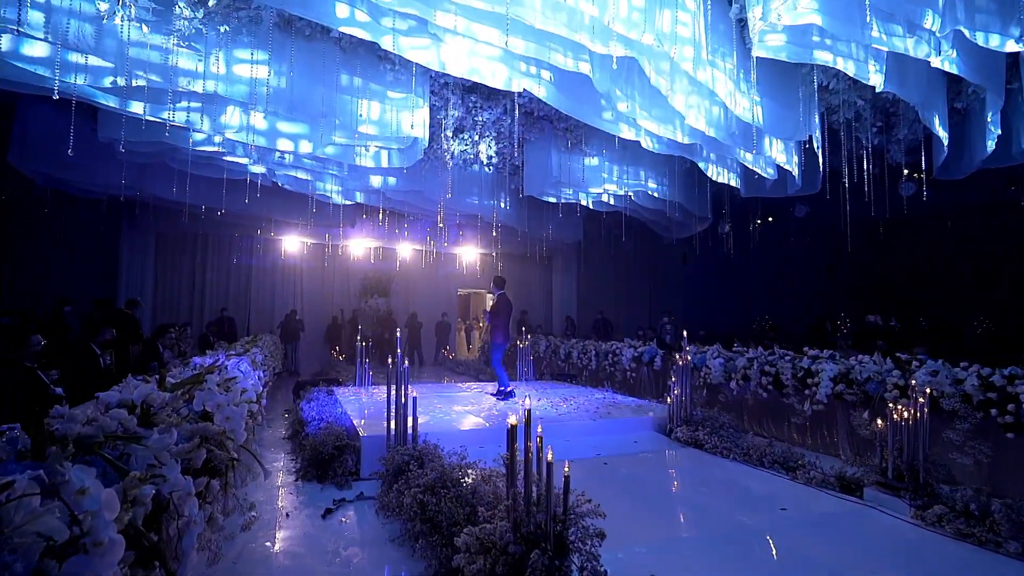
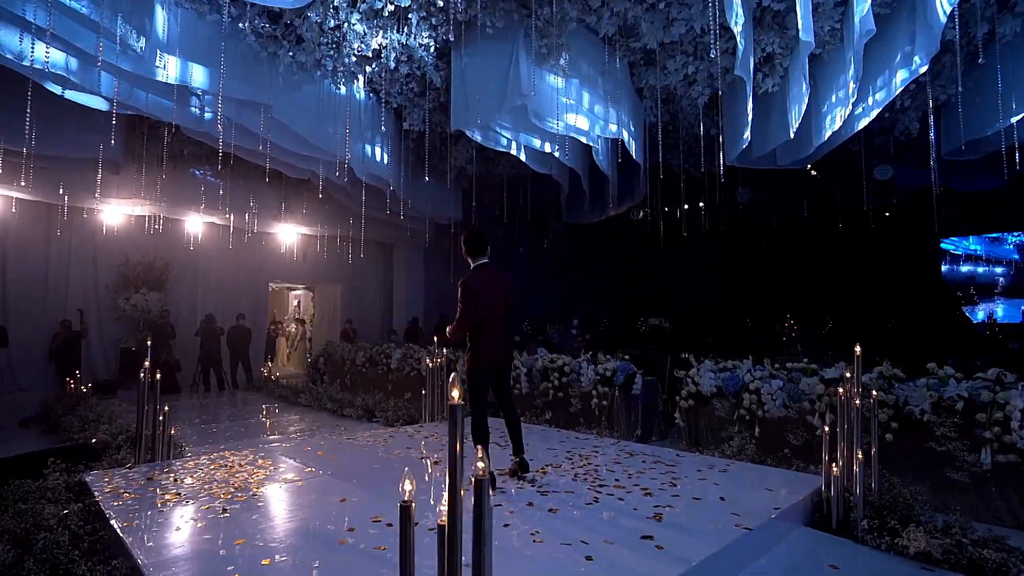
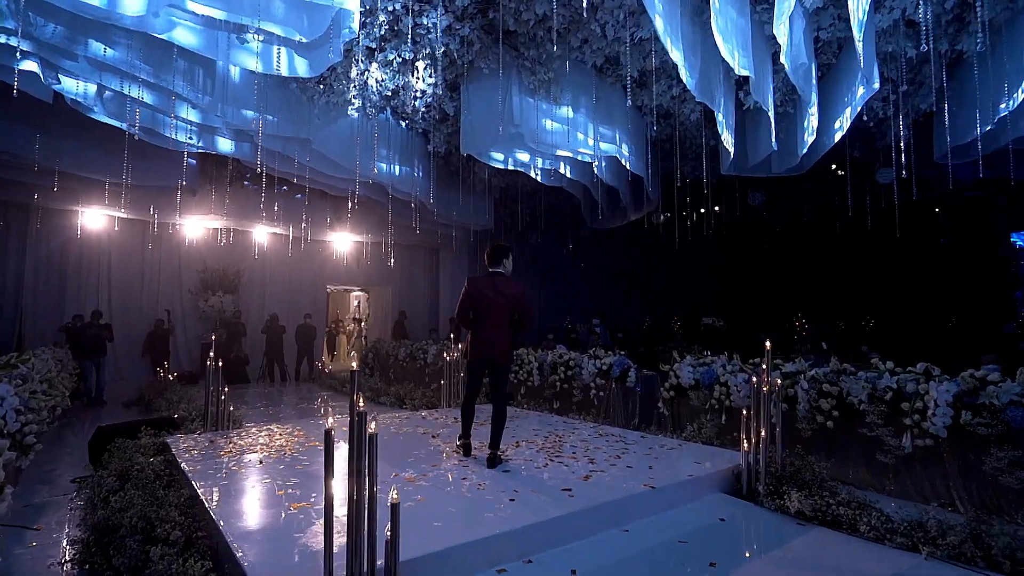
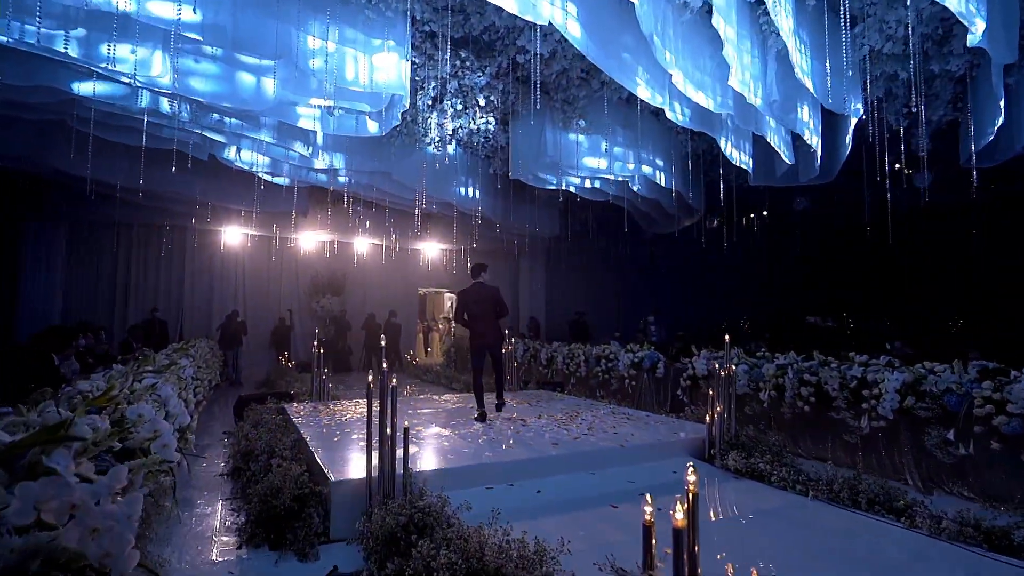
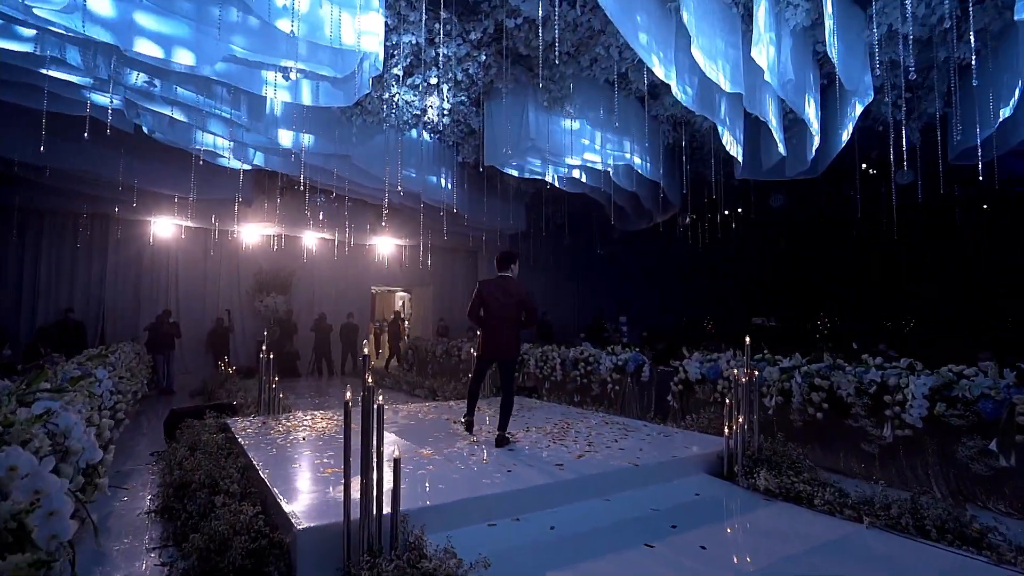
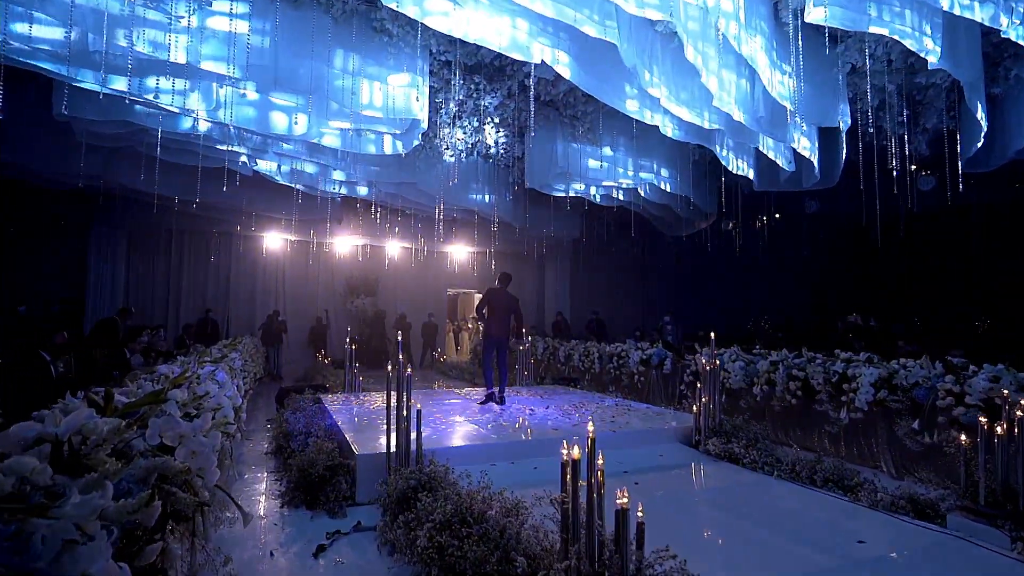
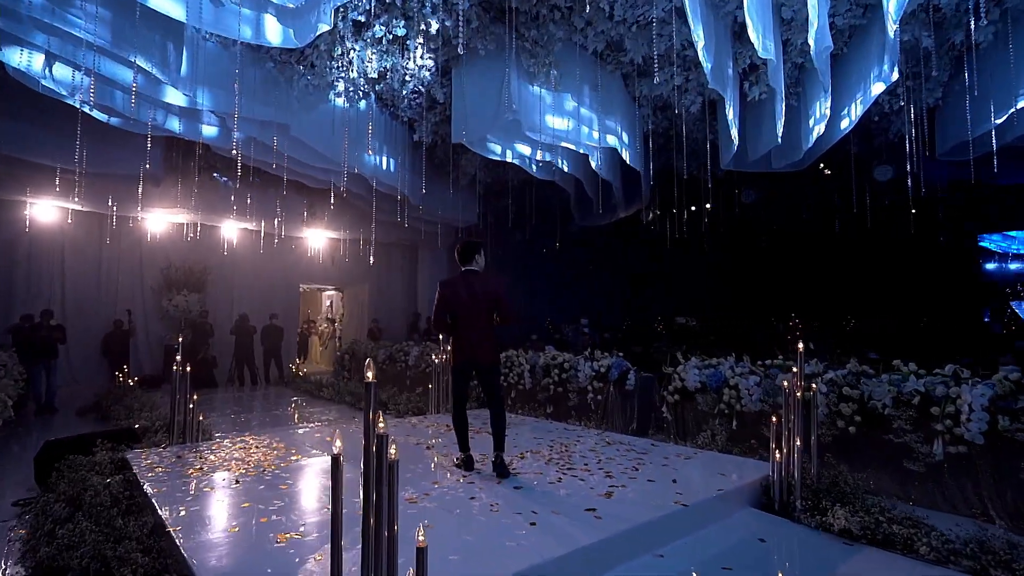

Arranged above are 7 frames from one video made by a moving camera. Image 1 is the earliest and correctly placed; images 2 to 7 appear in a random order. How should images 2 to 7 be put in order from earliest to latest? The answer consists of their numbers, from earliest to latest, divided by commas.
6, 4, 5, 3, 7, 2
